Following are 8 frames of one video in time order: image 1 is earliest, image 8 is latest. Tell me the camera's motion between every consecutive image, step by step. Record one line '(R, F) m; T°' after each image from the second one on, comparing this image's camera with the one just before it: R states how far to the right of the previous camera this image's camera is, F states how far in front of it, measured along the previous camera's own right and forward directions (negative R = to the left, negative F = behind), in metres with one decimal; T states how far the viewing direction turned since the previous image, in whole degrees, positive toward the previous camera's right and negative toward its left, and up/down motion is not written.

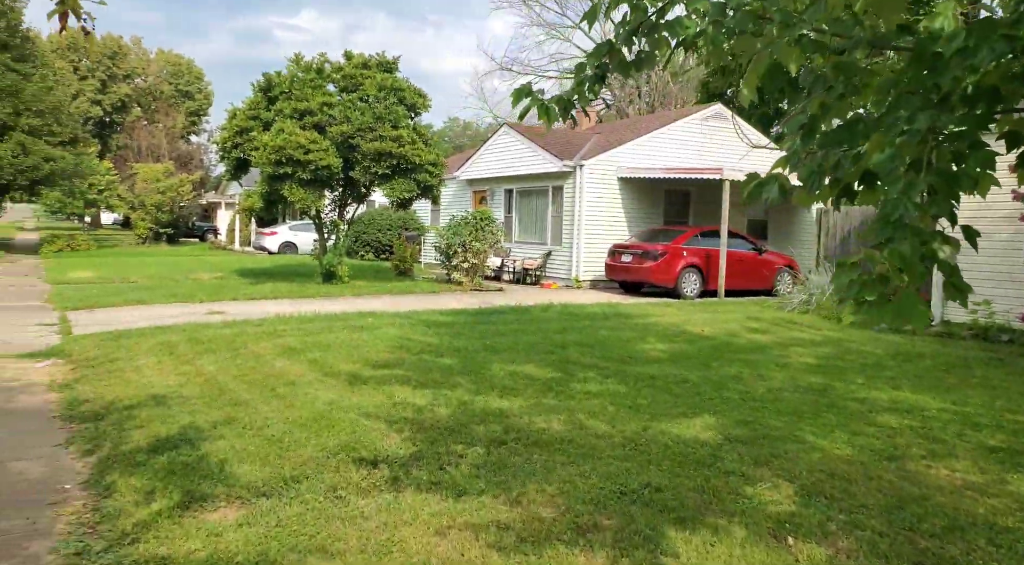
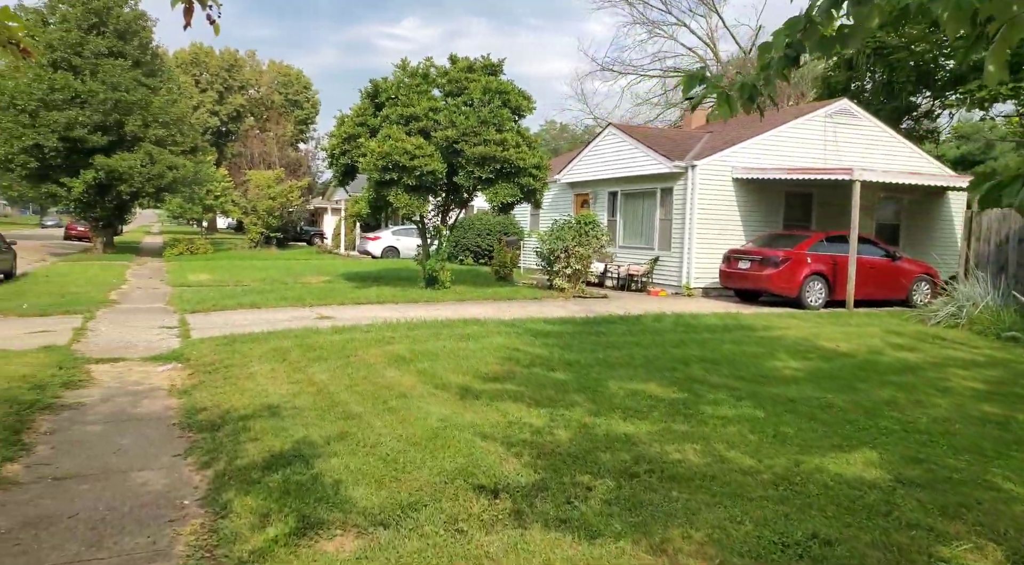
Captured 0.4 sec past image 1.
(-0.3, +0.4) m; -8°
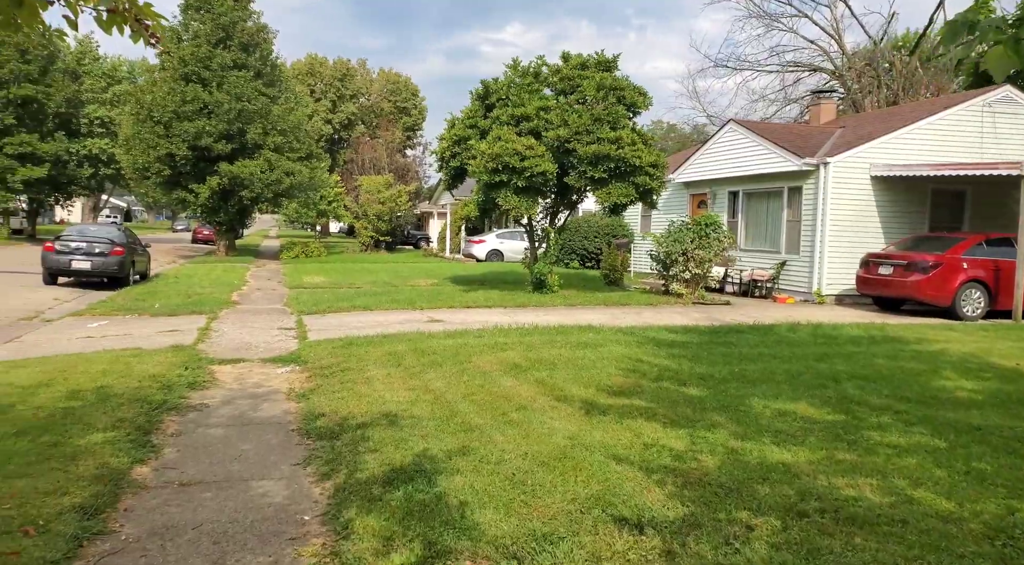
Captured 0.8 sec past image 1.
(-0.3, +0.4) m; -8°
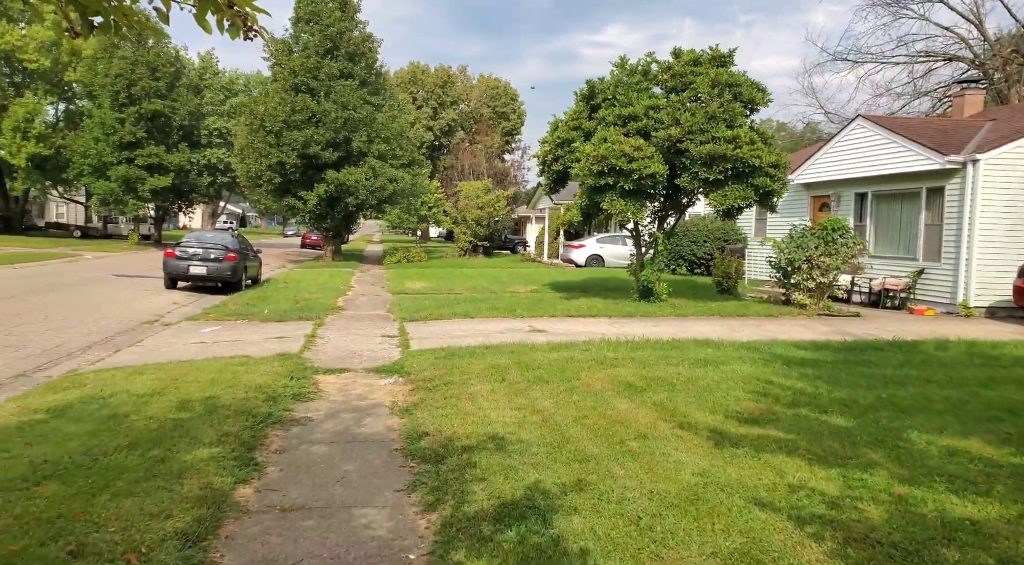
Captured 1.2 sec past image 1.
(-0.2, +0.4) m; -8°
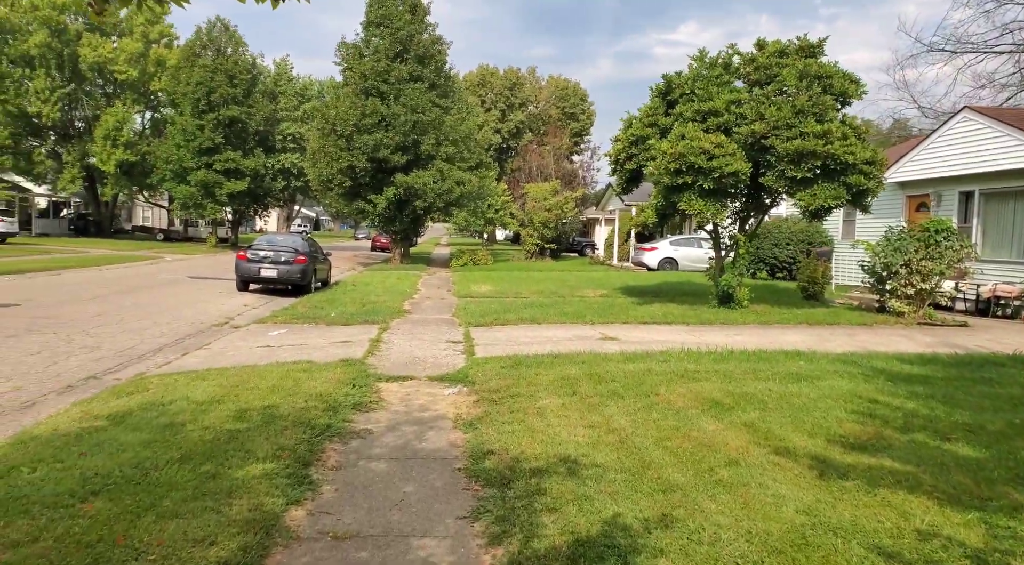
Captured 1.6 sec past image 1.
(-0.1, +0.5) m; -6°
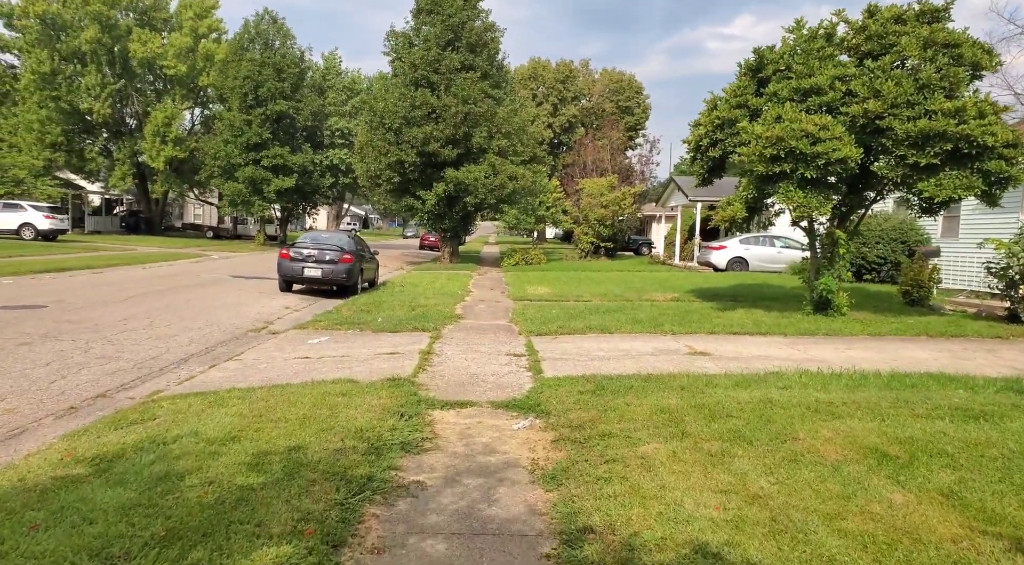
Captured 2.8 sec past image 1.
(-0.3, +1.3) m; -4°
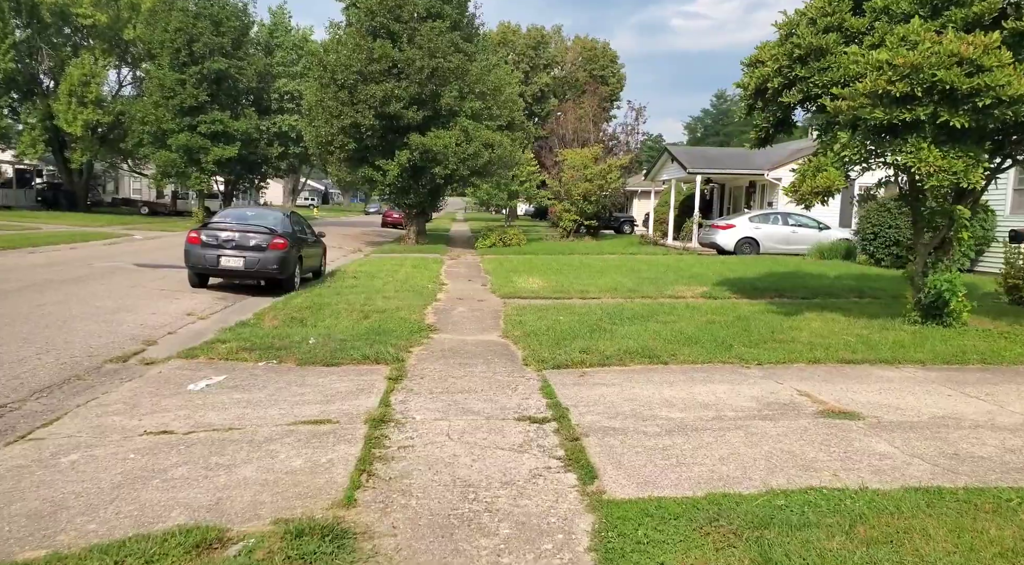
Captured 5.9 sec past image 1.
(-0.3, +3.6) m; +3°
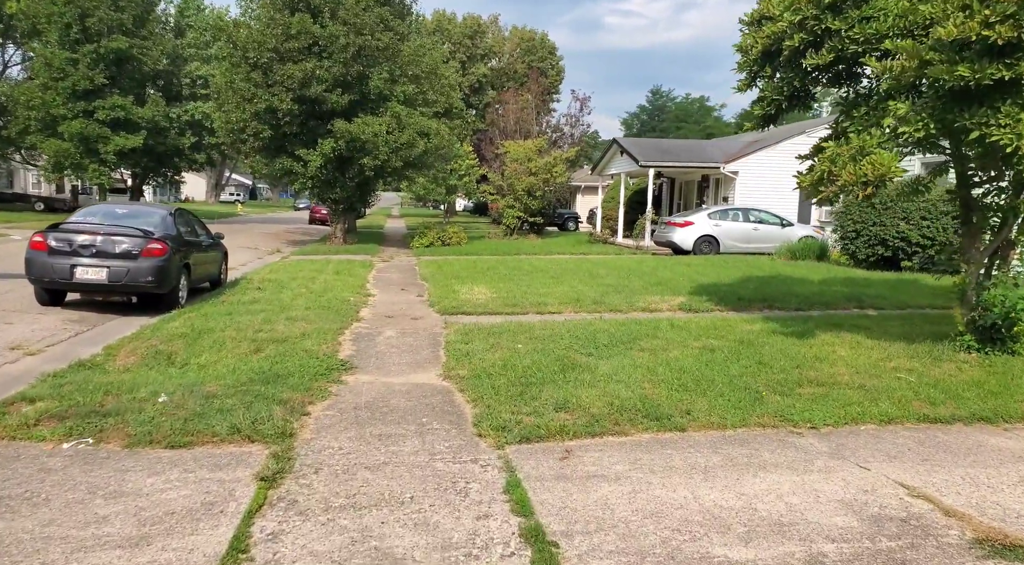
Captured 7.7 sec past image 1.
(0.0, +2.2) m; +5°
